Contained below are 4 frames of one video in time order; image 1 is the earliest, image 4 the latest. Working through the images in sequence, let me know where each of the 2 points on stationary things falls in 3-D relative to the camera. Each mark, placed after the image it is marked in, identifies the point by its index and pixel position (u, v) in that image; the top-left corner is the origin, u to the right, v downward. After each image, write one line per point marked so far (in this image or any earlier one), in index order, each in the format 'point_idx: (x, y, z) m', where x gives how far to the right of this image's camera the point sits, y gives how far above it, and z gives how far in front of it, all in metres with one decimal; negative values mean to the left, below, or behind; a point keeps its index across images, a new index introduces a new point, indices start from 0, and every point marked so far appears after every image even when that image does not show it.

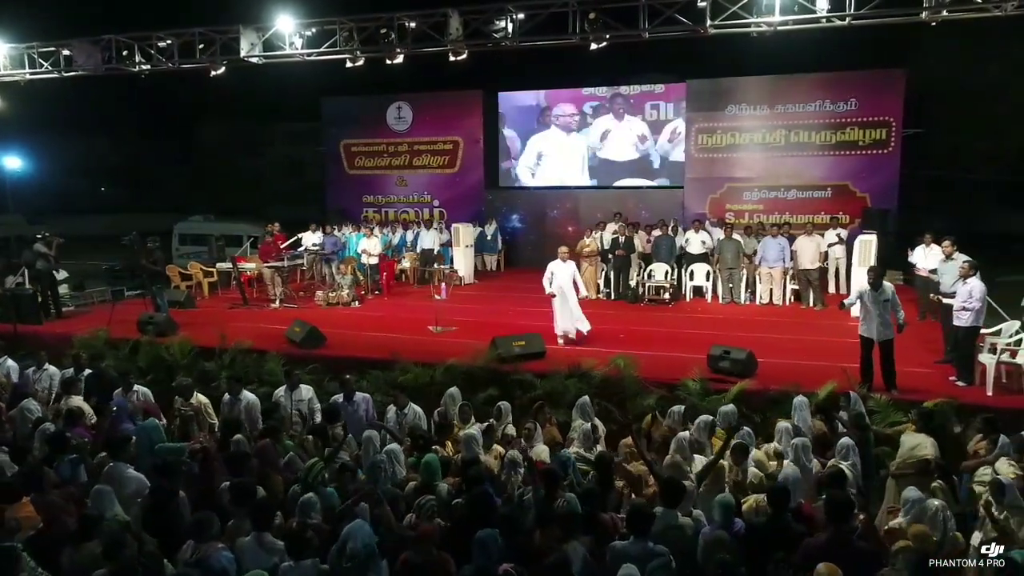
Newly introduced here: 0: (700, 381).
0: (+2.7, -1.3, +10.4) m
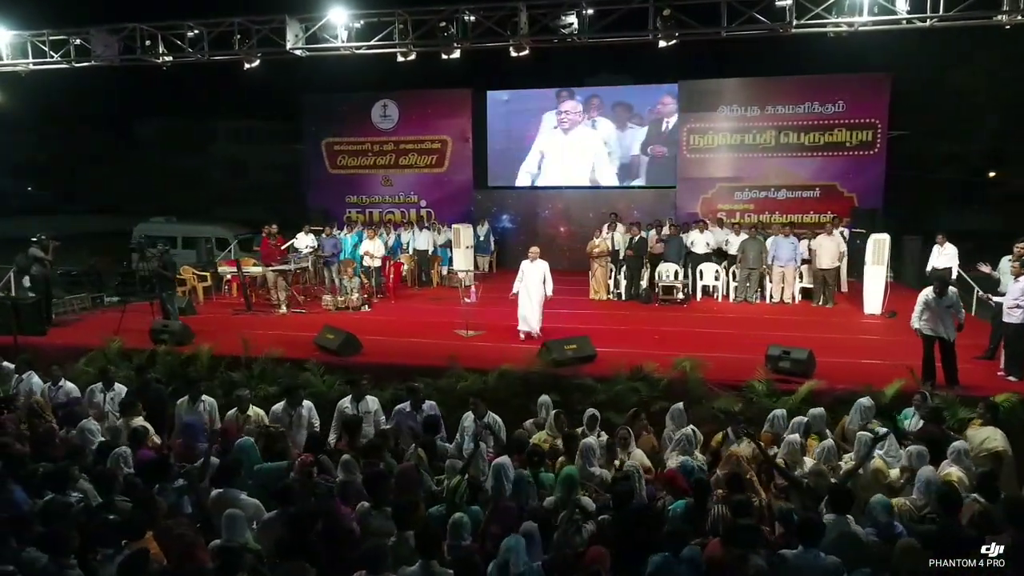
0: (+3.7, -1.4, +10.3) m
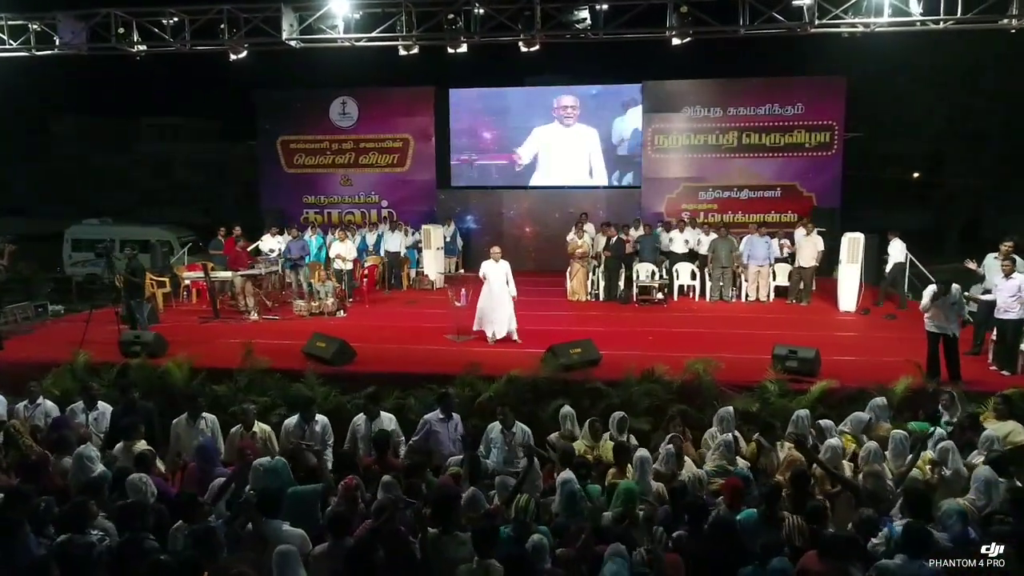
0: (+3.8, -1.4, +10.3) m
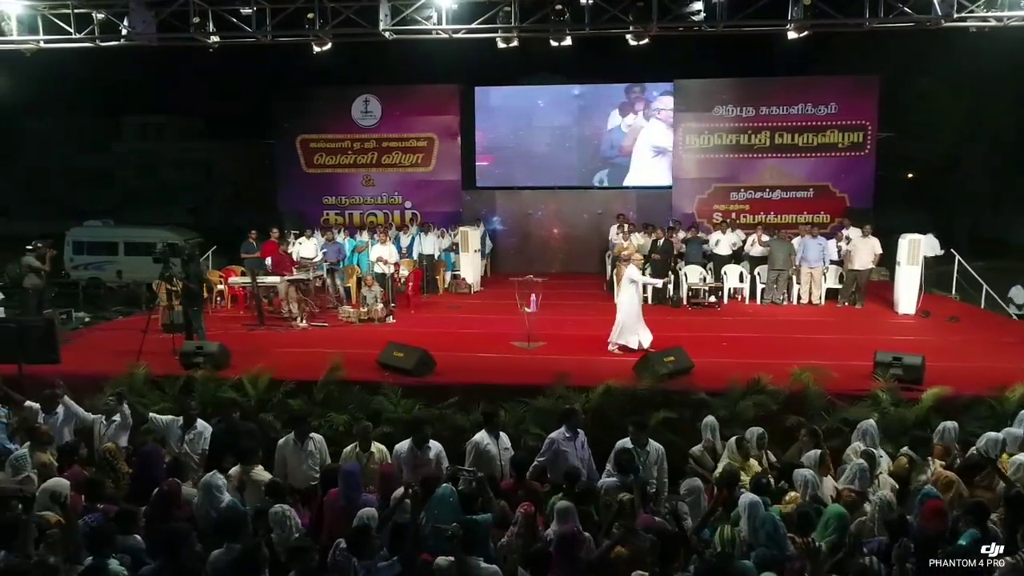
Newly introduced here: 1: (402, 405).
0: (+5.2, -1.4, +9.9) m
1: (-1.5, -1.6, +10.0) m
